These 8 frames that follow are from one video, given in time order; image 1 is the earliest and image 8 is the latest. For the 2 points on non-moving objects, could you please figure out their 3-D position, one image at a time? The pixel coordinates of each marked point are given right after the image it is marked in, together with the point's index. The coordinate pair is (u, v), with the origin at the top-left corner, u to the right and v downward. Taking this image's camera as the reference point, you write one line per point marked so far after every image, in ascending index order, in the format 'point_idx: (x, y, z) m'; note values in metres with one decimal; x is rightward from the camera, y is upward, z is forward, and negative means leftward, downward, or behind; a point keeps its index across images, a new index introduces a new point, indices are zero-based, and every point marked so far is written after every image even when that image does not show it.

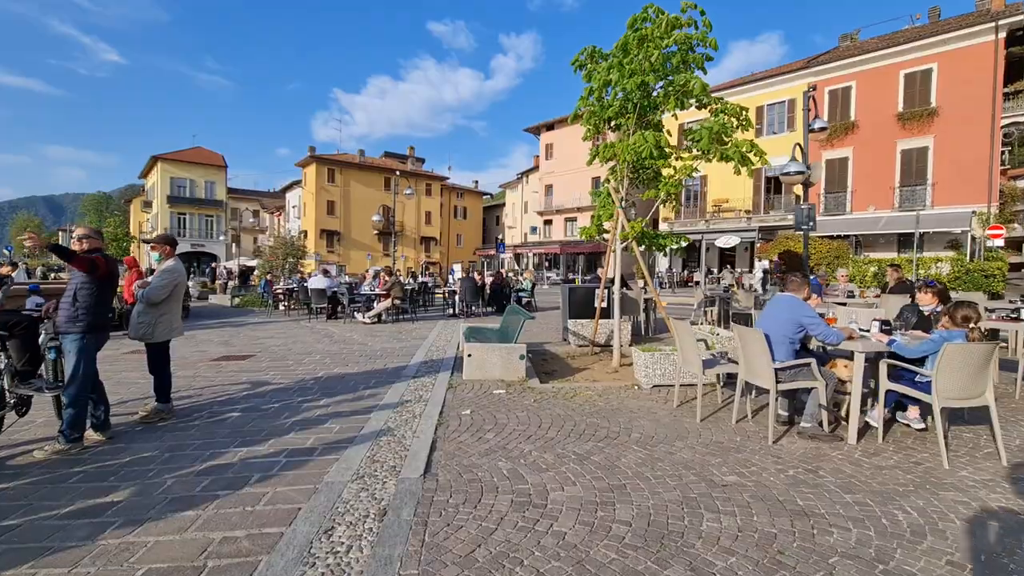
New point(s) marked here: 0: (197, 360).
0: (-5.2, -1.2, +8.2) m
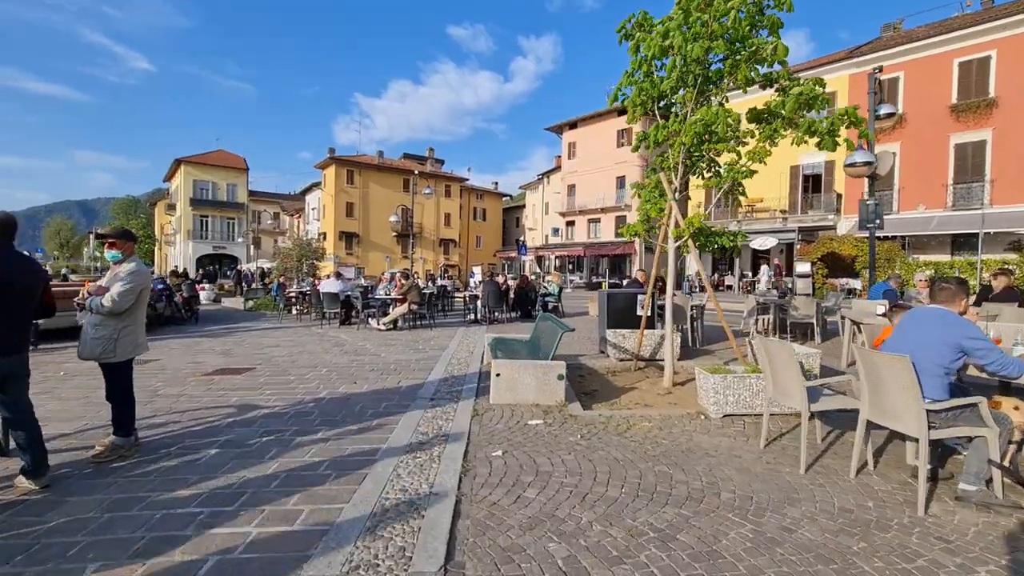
0: (-4.8, -1.3, +7.2) m
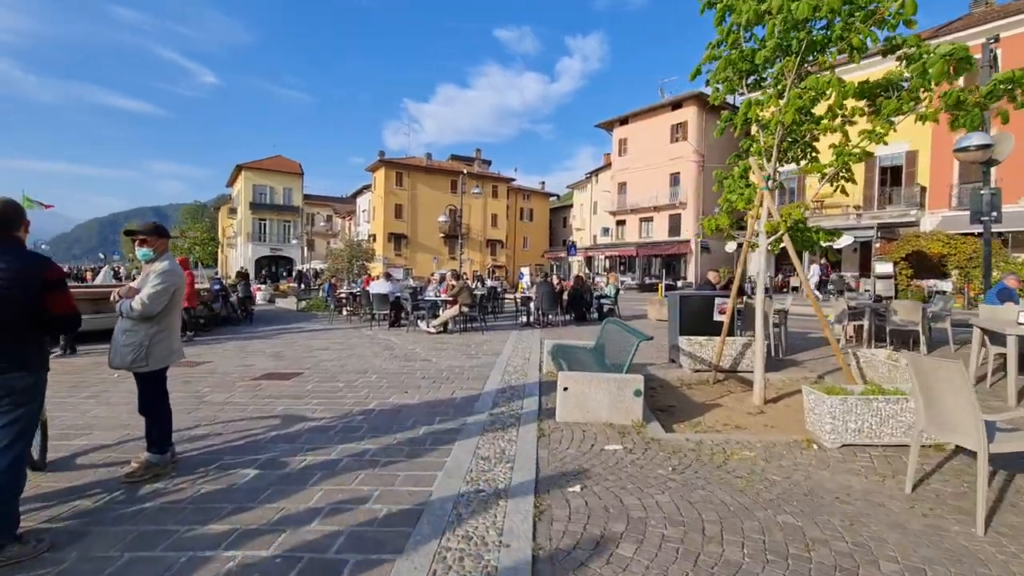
0: (-3.9, -1.3, +7.0) m
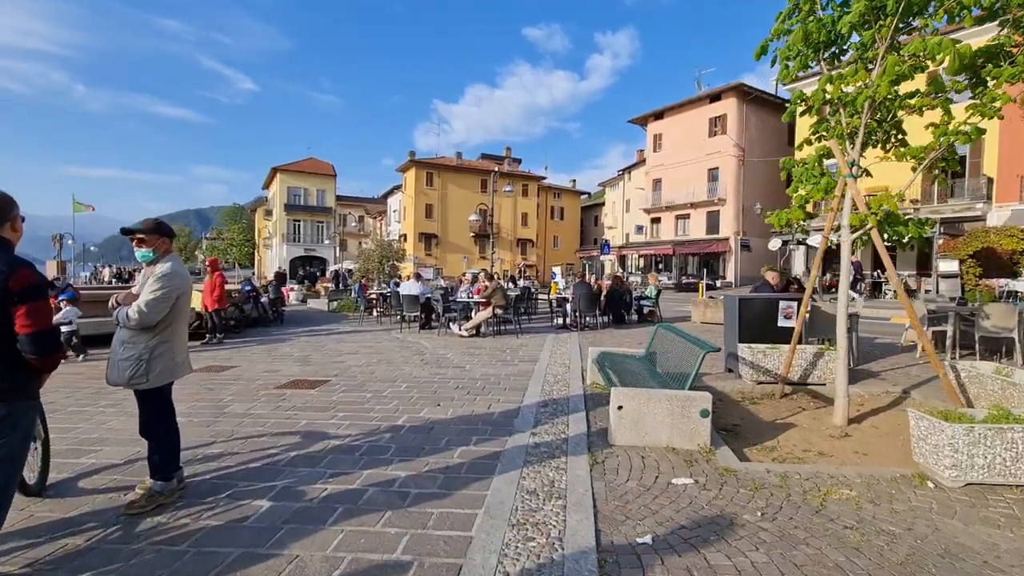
0: (-3.4, -1.3, +6.6) m
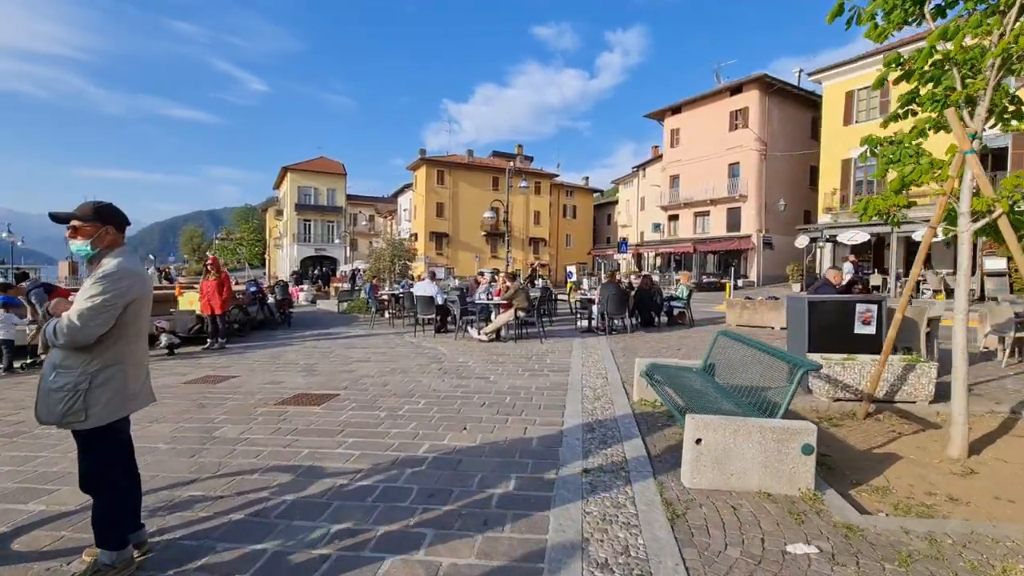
0: (-3.0, -1.3, +5.8) m
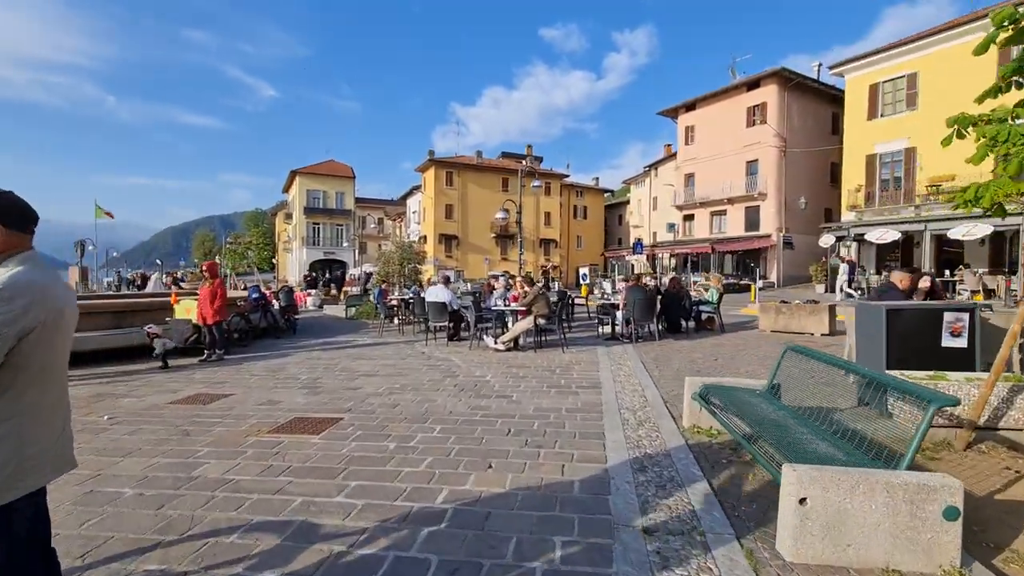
0: (-2.7, -1.4, +5.0) m
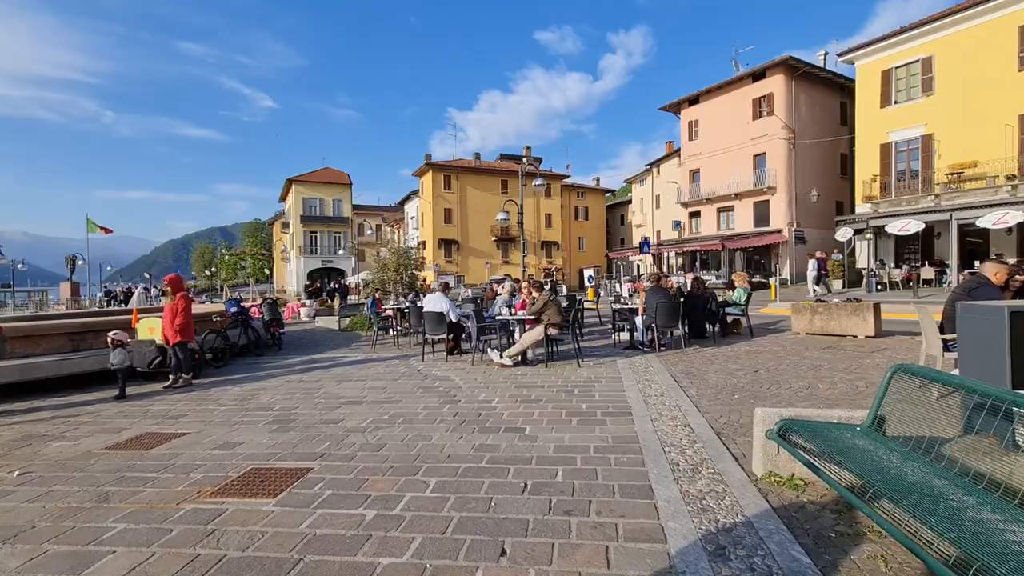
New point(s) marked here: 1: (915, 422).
0: (-2.5, -1.6, +3.8) m
1: (+2.8, -1.0, +3.3) m
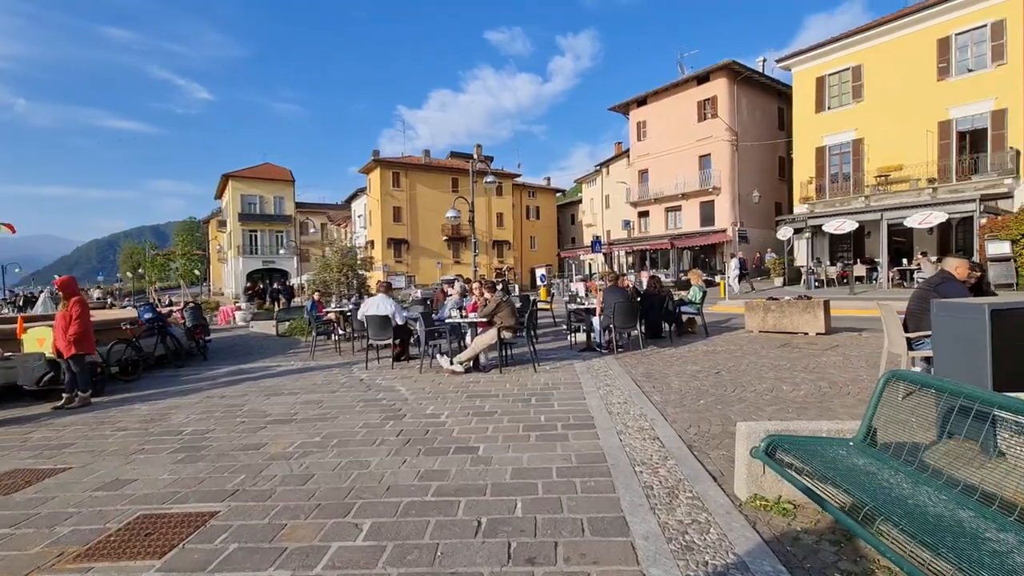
0: (-2.8, -1.6, +3.0) m
1: (+2.5, -1.0, +2.9) m
